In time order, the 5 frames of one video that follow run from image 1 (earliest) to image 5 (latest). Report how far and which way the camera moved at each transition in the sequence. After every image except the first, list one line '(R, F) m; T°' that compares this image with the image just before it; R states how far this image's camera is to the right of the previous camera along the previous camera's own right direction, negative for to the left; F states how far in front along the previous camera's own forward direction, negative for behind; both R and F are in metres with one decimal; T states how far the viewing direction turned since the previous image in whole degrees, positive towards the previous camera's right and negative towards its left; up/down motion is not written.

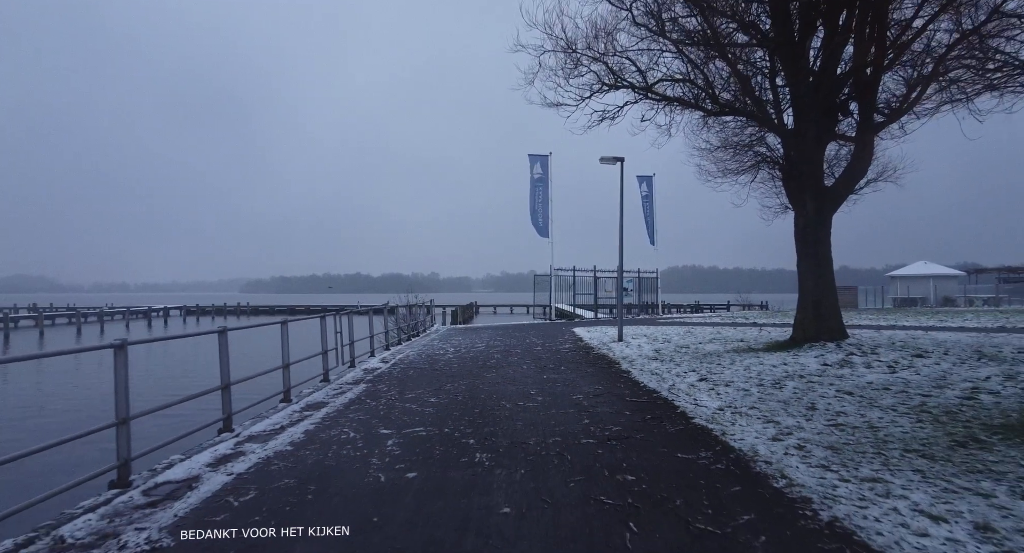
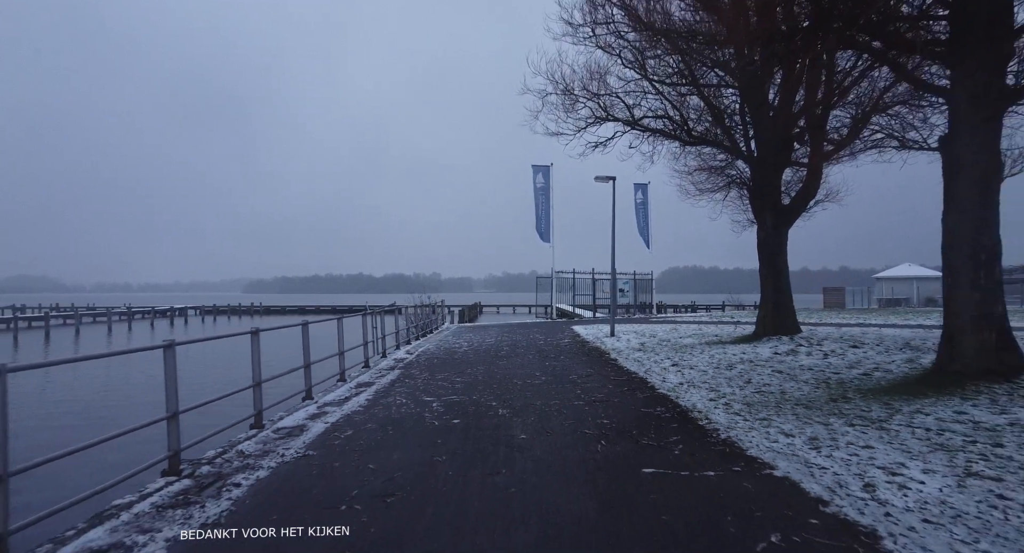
(-0.2, -2.3) m; 0°
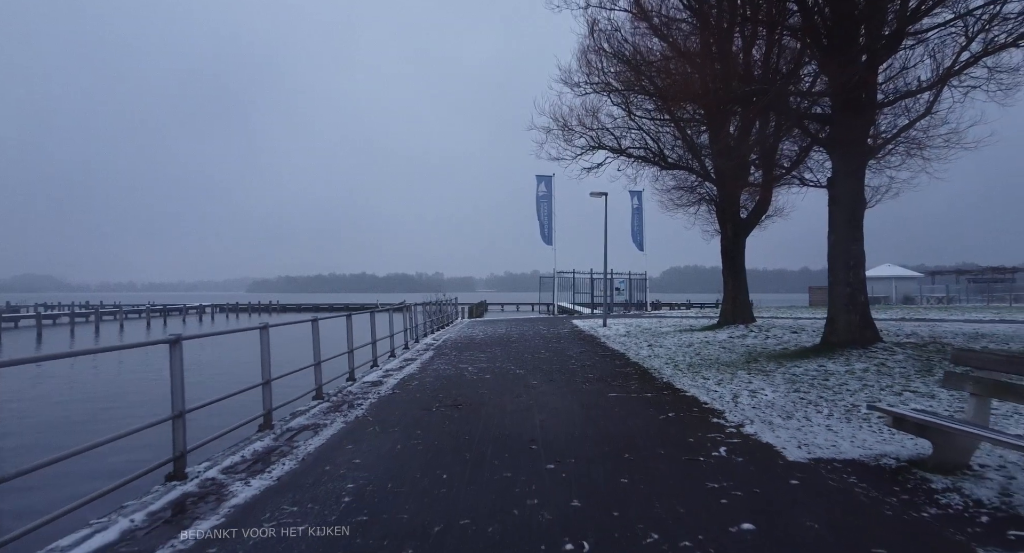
(-0.3, -3.3) m; 0°
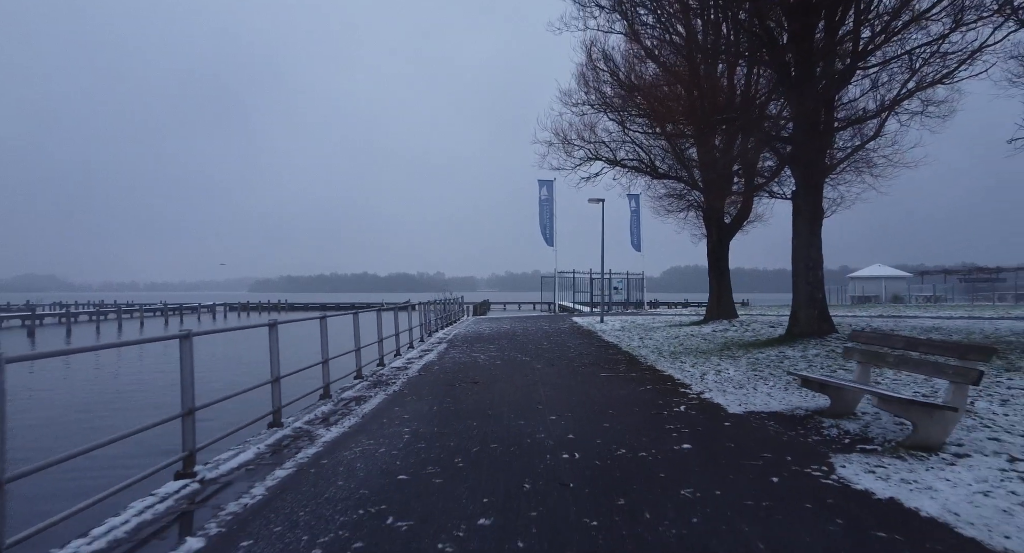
(-0.1, -1.7) m; 0°
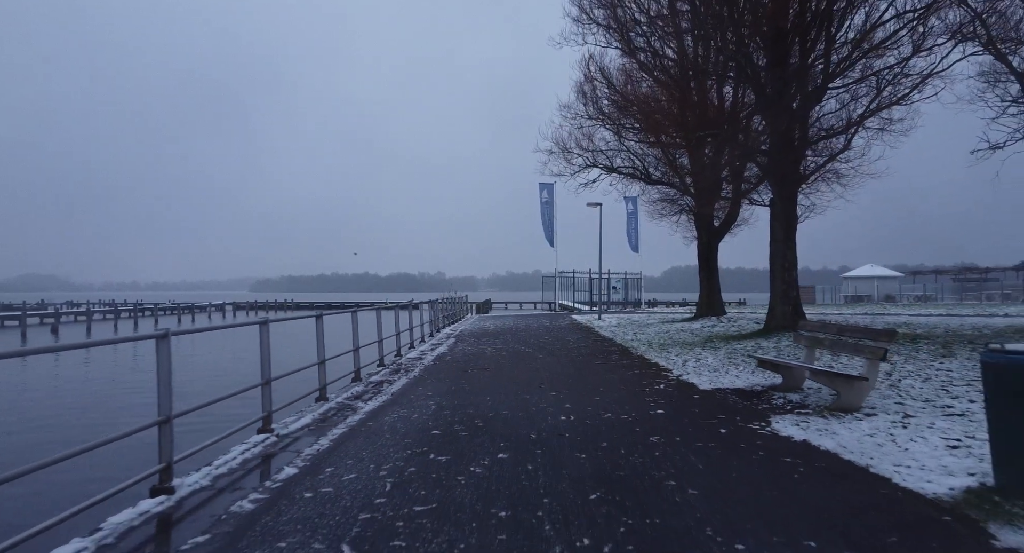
(-0.1, -1.3) m; 0°
